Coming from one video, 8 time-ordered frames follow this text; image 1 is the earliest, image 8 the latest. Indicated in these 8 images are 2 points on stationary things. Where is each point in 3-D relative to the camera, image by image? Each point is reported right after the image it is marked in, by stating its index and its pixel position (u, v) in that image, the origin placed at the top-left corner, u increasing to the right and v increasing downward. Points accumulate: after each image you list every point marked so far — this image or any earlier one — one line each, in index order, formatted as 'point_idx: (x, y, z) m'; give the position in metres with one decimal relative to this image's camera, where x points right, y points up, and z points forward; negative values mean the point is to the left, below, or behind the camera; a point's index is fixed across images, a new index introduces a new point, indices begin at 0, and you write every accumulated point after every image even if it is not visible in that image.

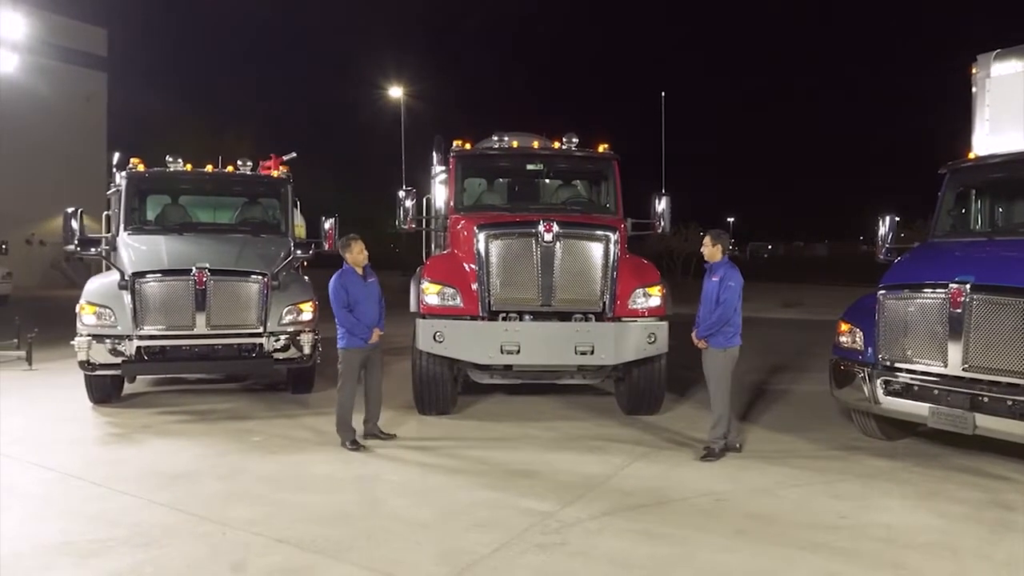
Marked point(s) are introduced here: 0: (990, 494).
0: (+3.9, -1.7, +5.8) m
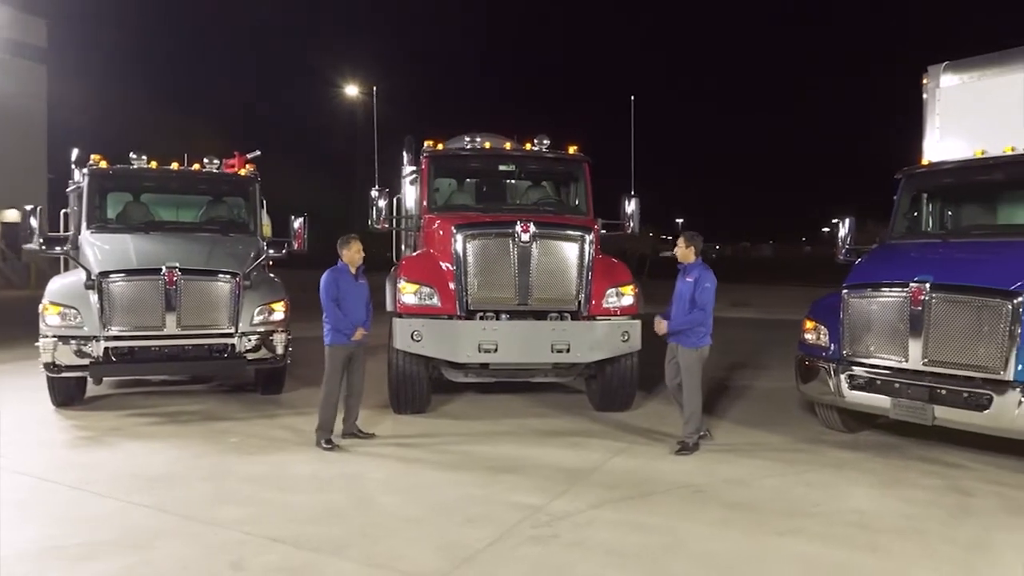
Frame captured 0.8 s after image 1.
0: (+3.7, -1.7, +6.2) m
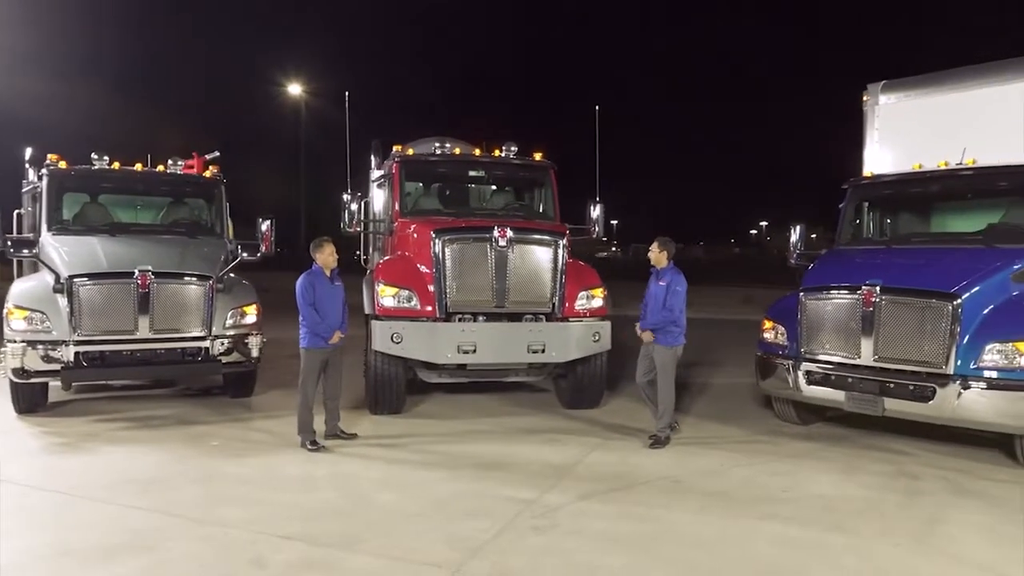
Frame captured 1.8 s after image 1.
0: (+3.6, -1.7, +6.8) m
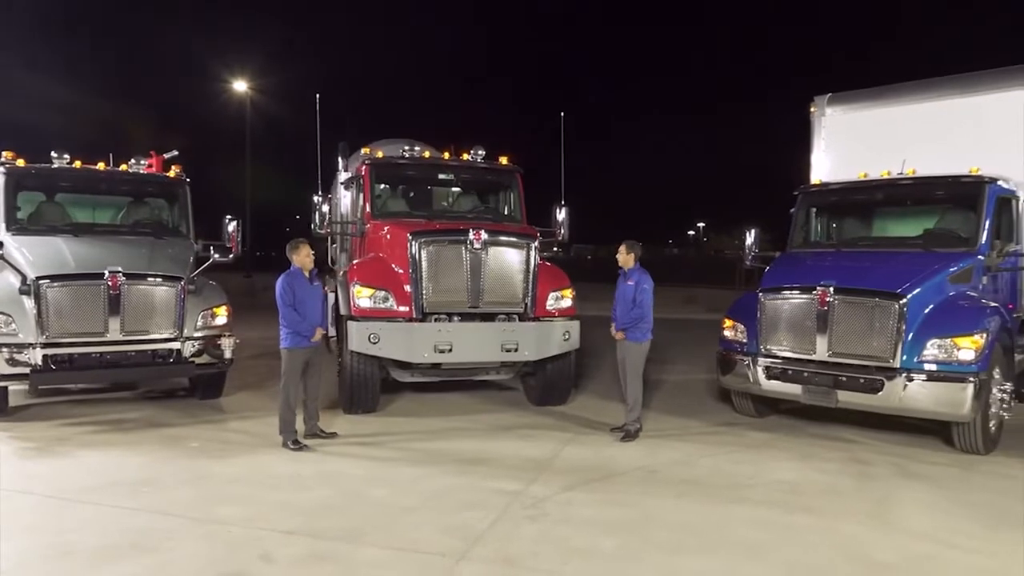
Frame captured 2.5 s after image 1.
0: (+3.4, -1.7, +7.3) m
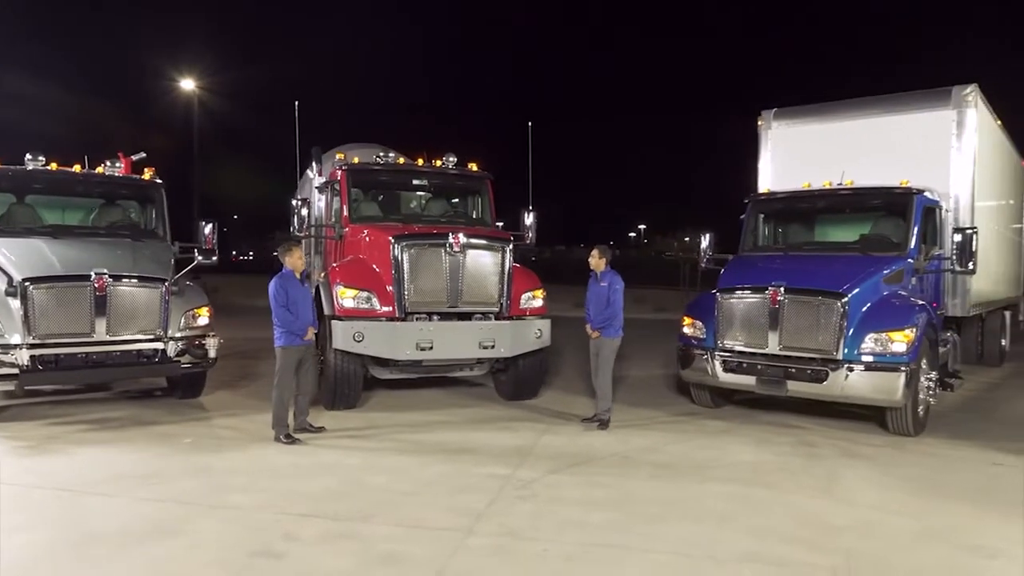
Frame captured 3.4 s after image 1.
0: (+3.2, -1.7, +8.1) m
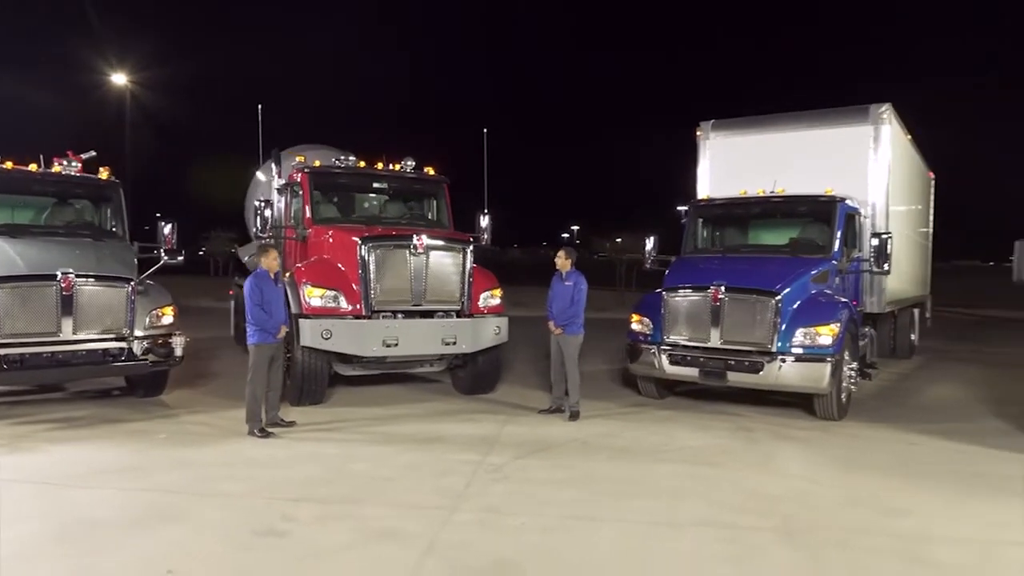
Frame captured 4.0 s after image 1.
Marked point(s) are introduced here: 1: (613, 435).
0: (+2.8, -1.7, +8.9) m
1: (+1.1, -1.7, +8.1) m
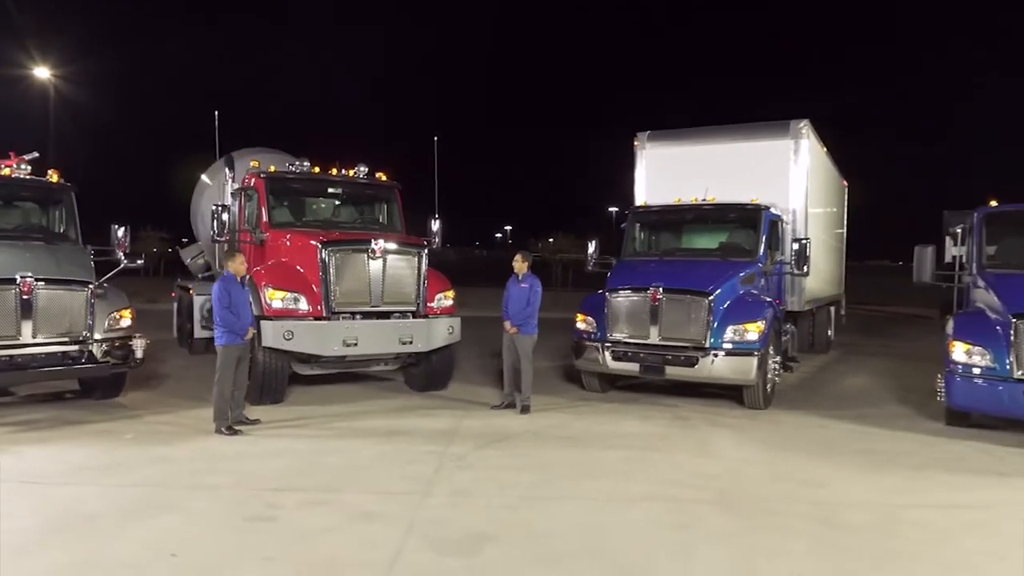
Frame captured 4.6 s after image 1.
0: (+2.2, -1.7, +9.7) m
1: (+0.6, -1.7, +8.8) m
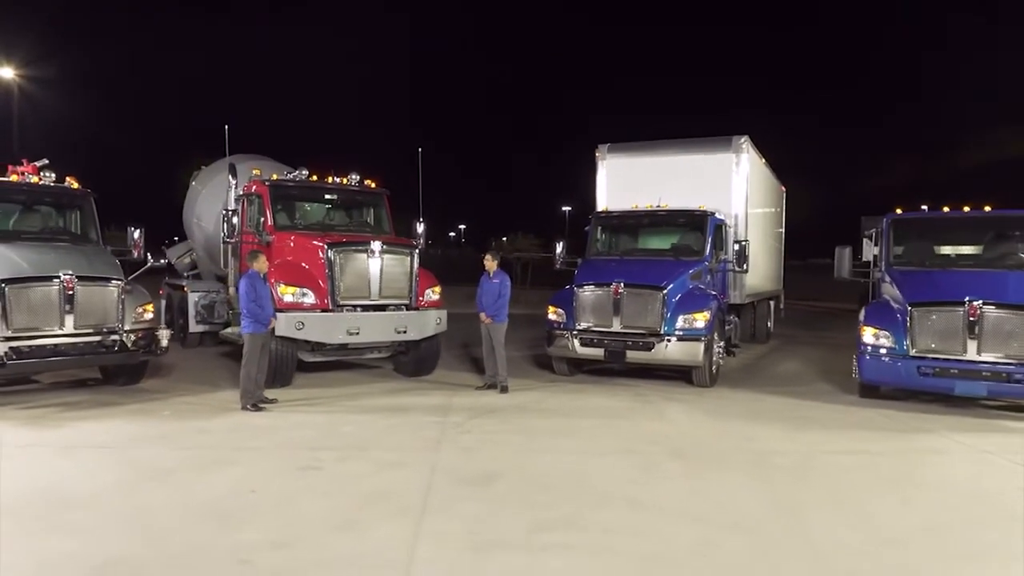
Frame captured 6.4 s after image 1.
0: (+1.9, -1.6, +11.2) m
1: (+0.4, -1.6, +10.2) m
